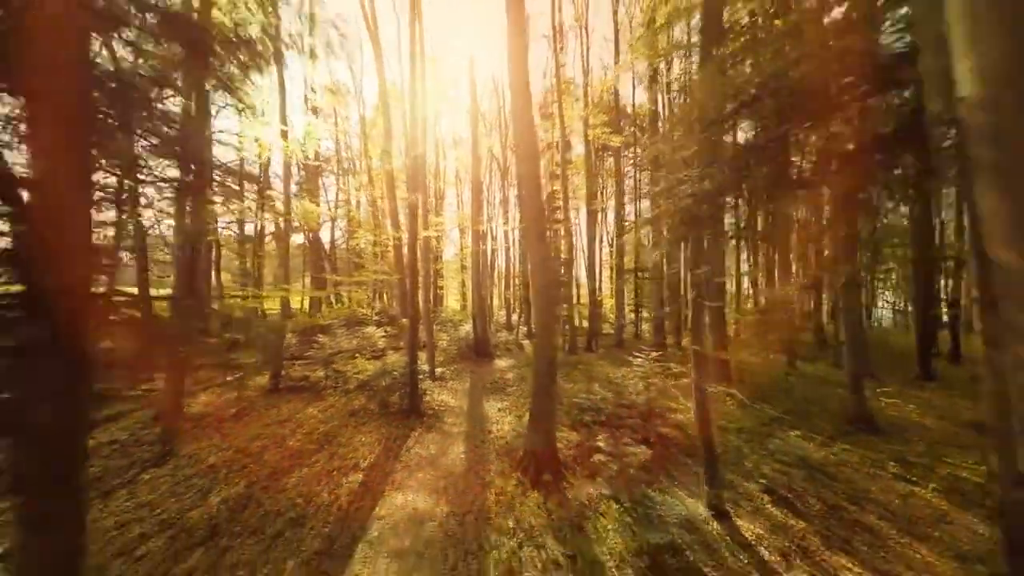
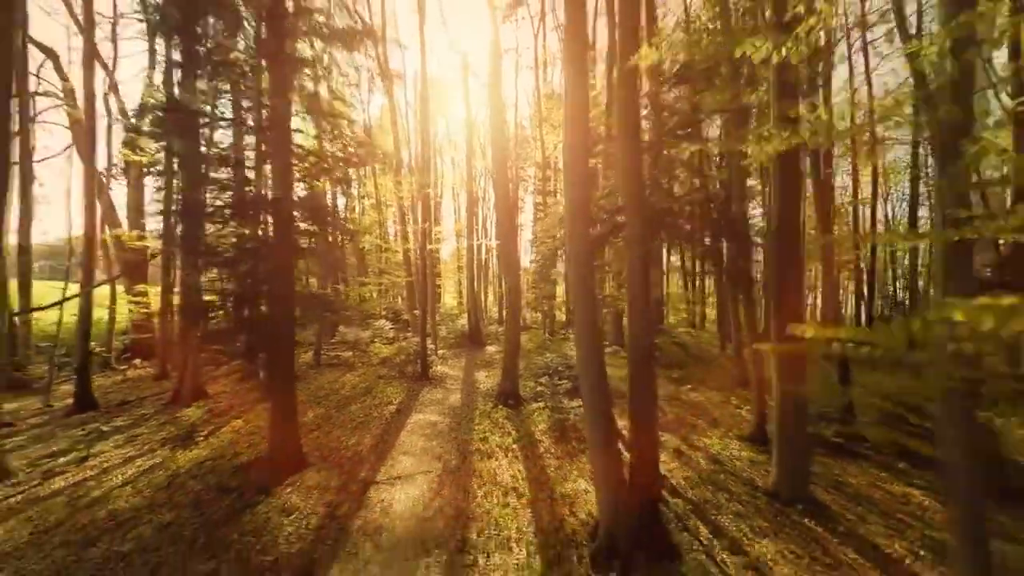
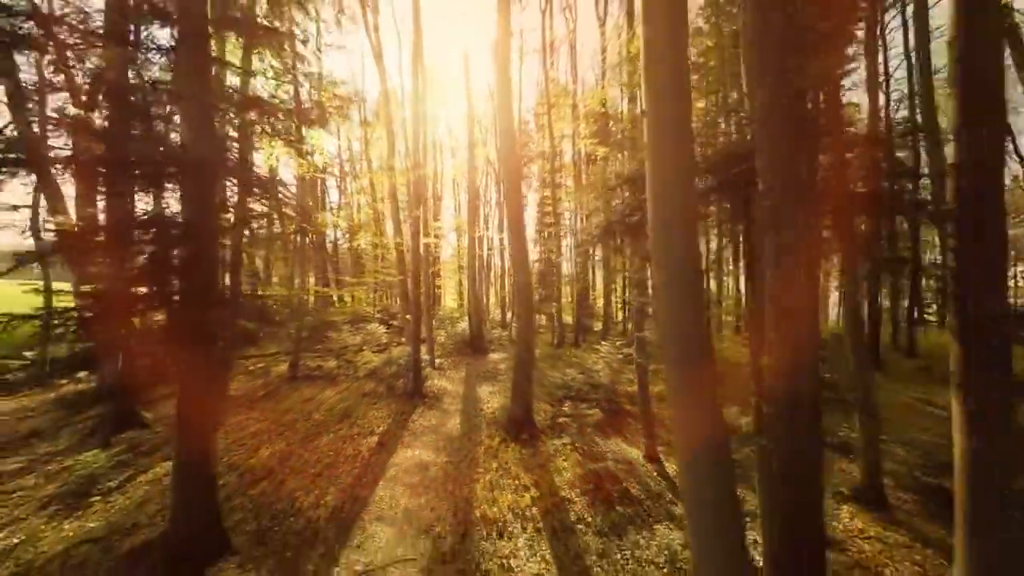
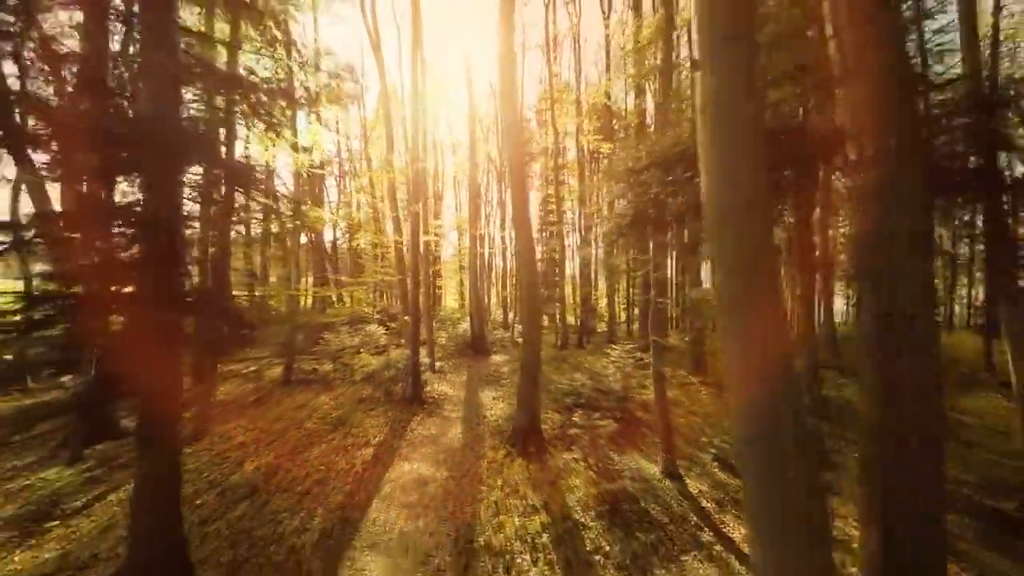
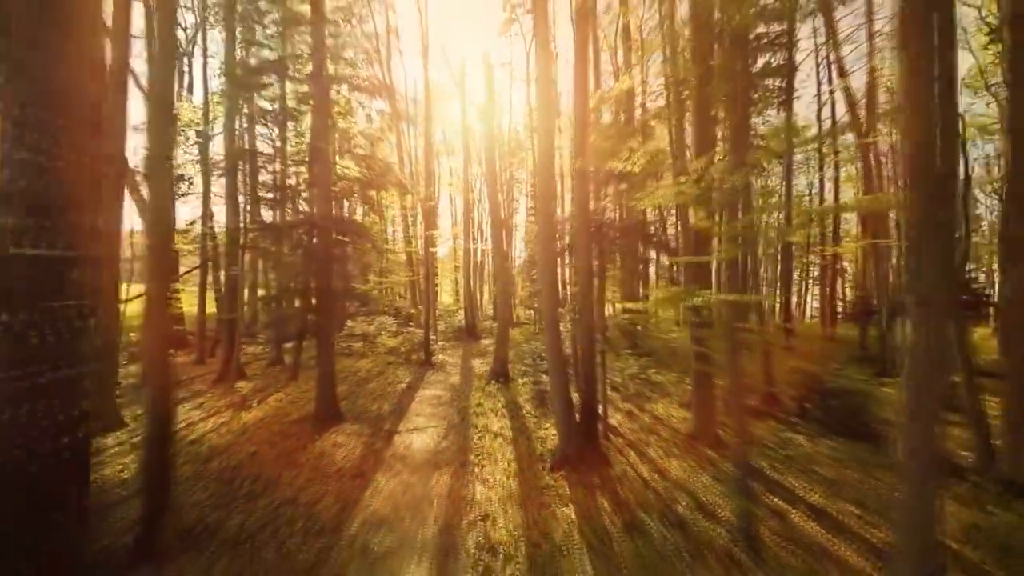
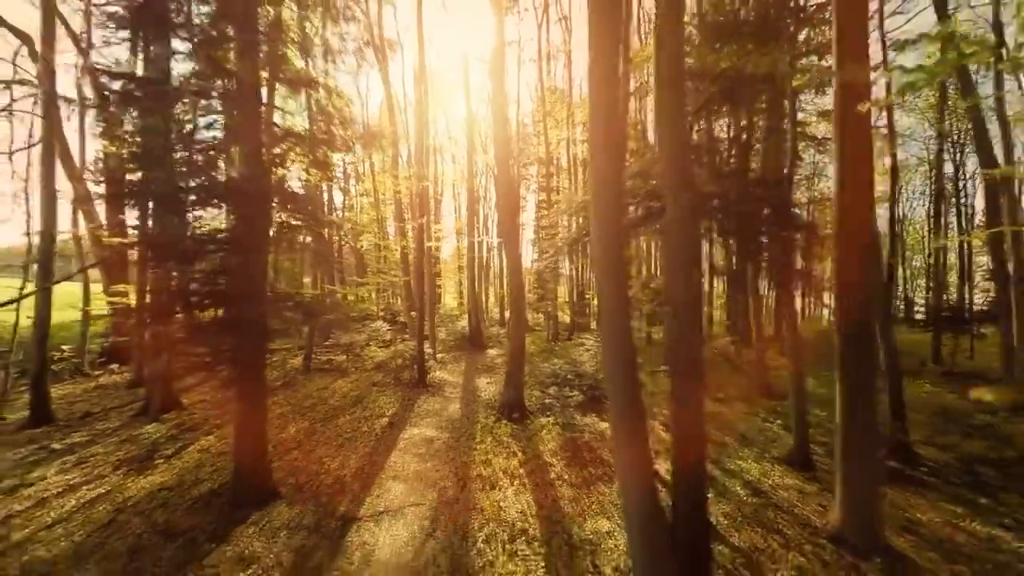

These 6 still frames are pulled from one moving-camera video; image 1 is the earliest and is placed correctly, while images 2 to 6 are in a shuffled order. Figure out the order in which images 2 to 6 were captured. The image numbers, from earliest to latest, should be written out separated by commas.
4, 3, 6, 2, 5
